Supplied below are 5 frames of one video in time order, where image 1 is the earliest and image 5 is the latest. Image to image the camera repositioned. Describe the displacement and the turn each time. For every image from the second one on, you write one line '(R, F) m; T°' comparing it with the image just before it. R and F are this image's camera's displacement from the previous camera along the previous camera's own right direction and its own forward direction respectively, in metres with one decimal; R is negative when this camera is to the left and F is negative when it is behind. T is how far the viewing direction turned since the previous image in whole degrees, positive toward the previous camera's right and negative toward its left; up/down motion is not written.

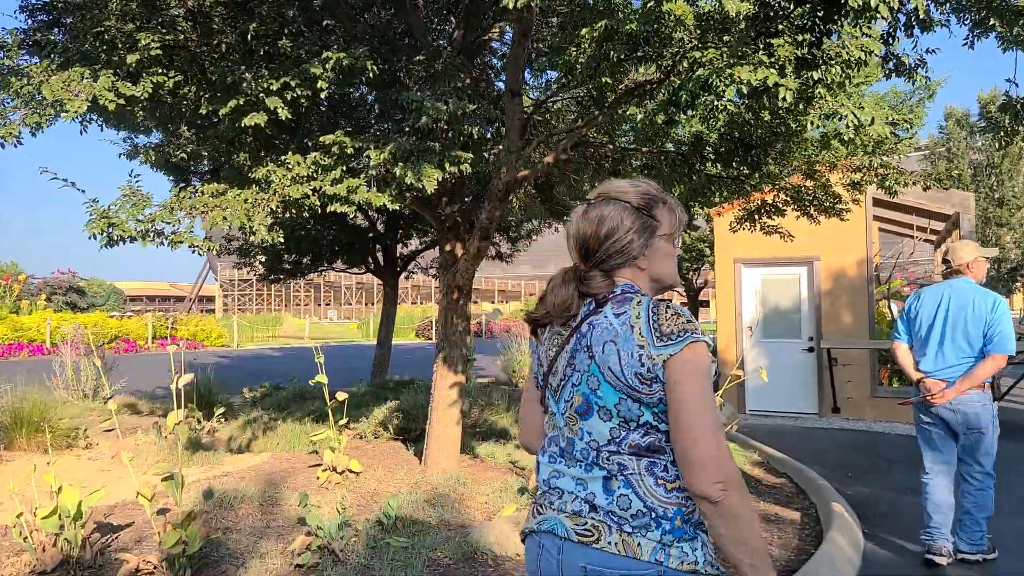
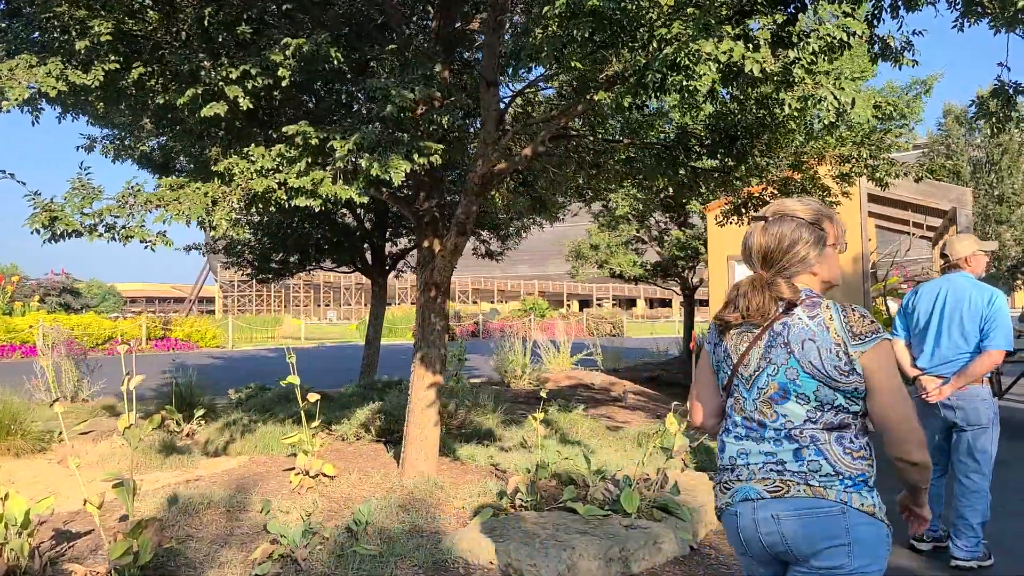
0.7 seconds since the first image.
(+0.2, +0.2) m; 0°
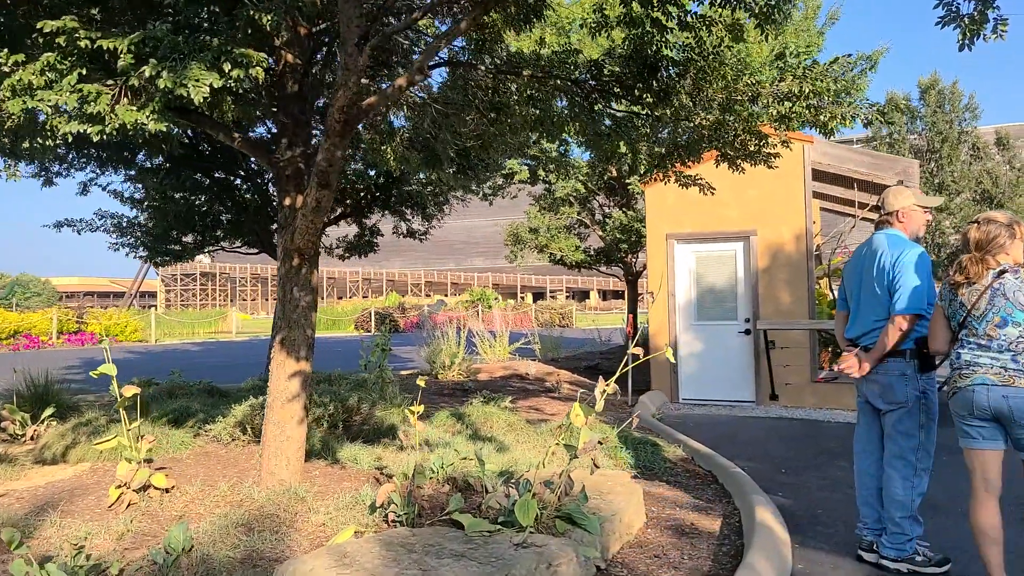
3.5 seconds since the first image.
(+0.5, +1.0) m; +4°
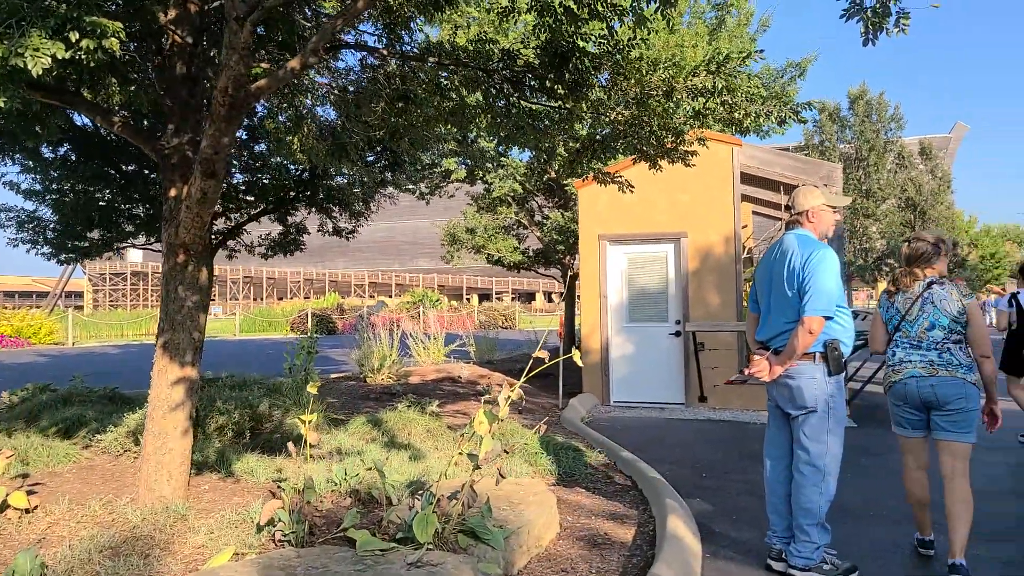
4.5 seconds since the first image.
(+0.3, +0.2) m; +4°
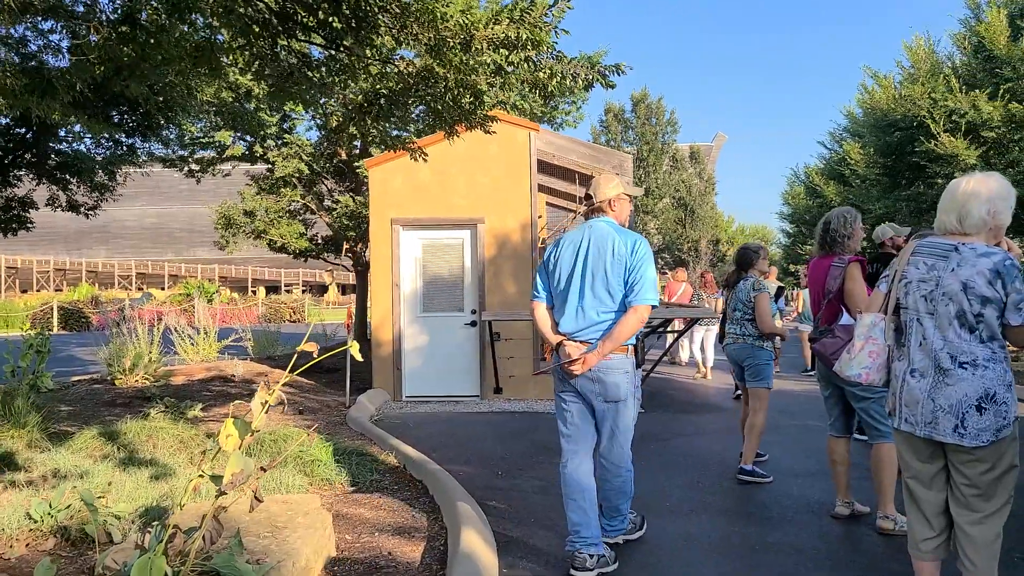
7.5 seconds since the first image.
(+0.1, +0.6) m; +16°
